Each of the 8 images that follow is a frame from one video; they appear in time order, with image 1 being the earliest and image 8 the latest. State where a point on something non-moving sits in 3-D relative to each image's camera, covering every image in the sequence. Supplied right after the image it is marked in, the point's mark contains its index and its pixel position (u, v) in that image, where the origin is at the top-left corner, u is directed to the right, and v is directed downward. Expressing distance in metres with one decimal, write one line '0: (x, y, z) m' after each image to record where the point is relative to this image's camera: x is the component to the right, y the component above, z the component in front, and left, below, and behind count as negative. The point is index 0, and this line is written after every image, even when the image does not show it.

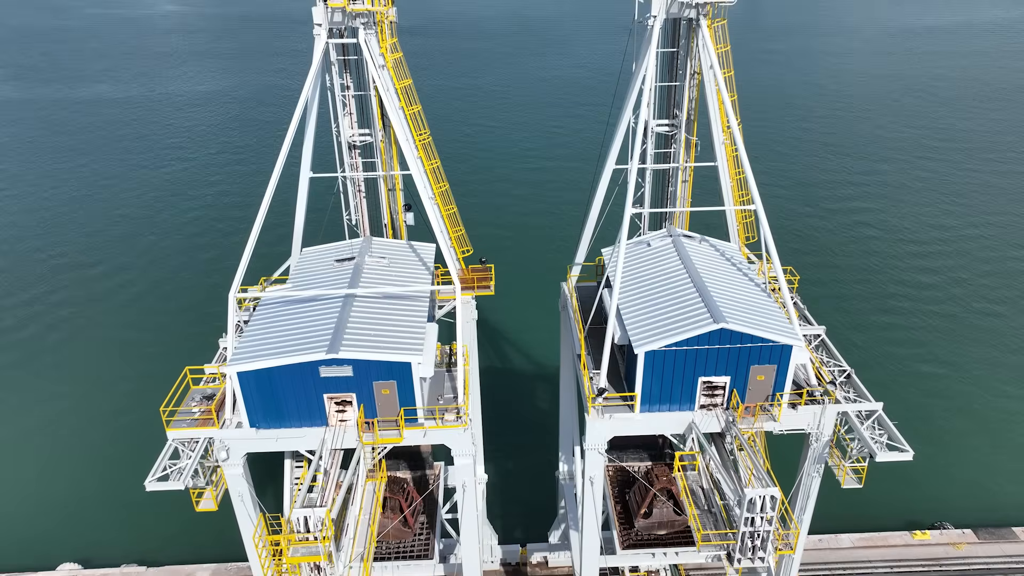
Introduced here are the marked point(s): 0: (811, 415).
0: (+7.2, -3.0, +17.3) m
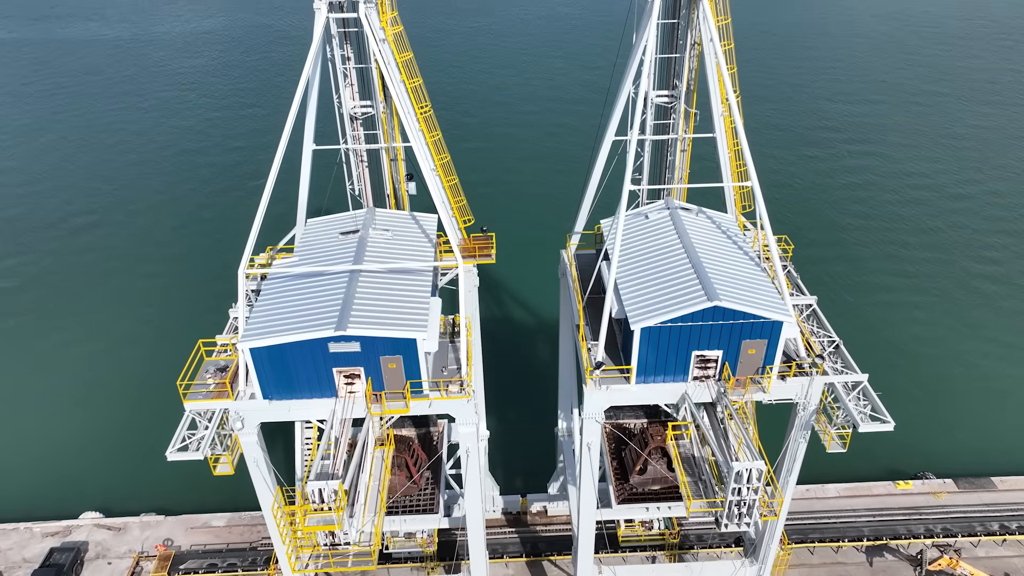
0: (+7.2, -2.4, +18.1) m
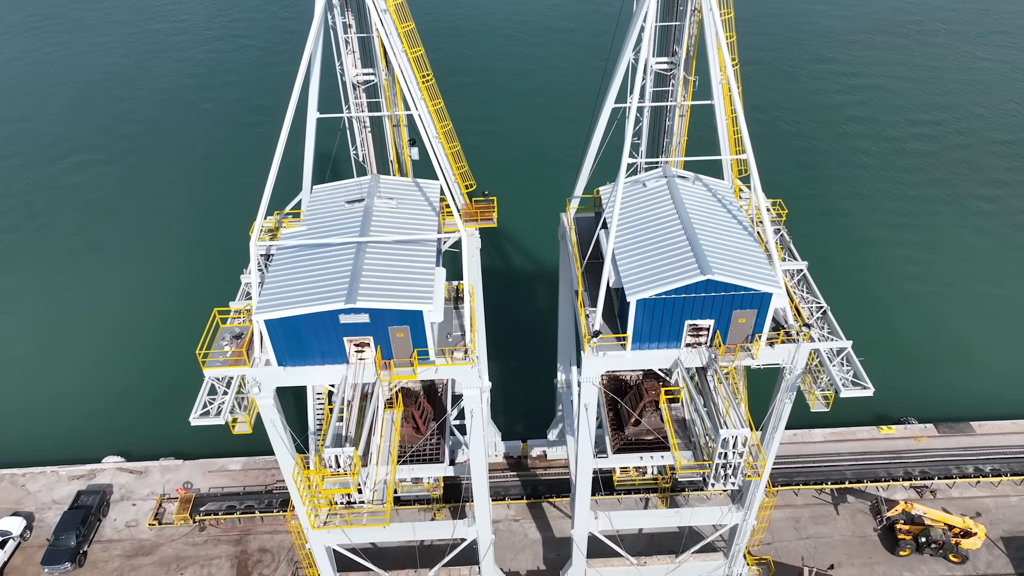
0: (+7.3, -1.7, +19.1) m
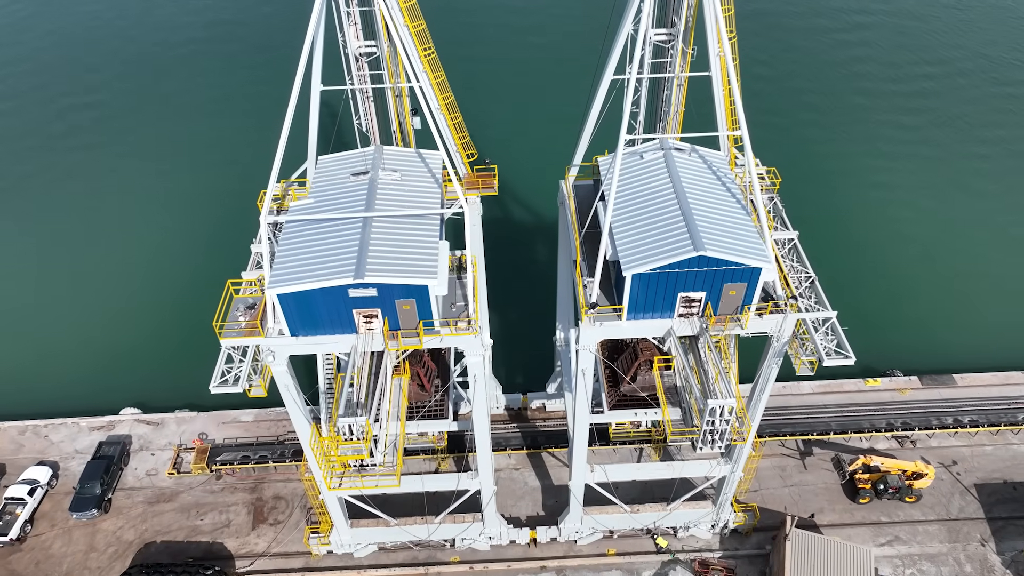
0: (+7.3, -0.9, +20.1) m
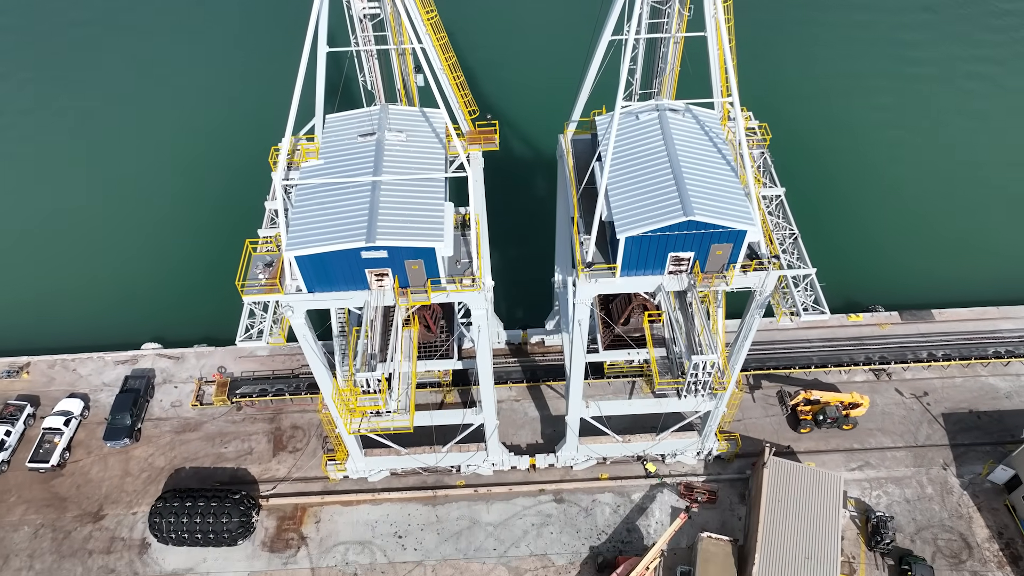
0: (+7.3, +0.3, +21.6) m
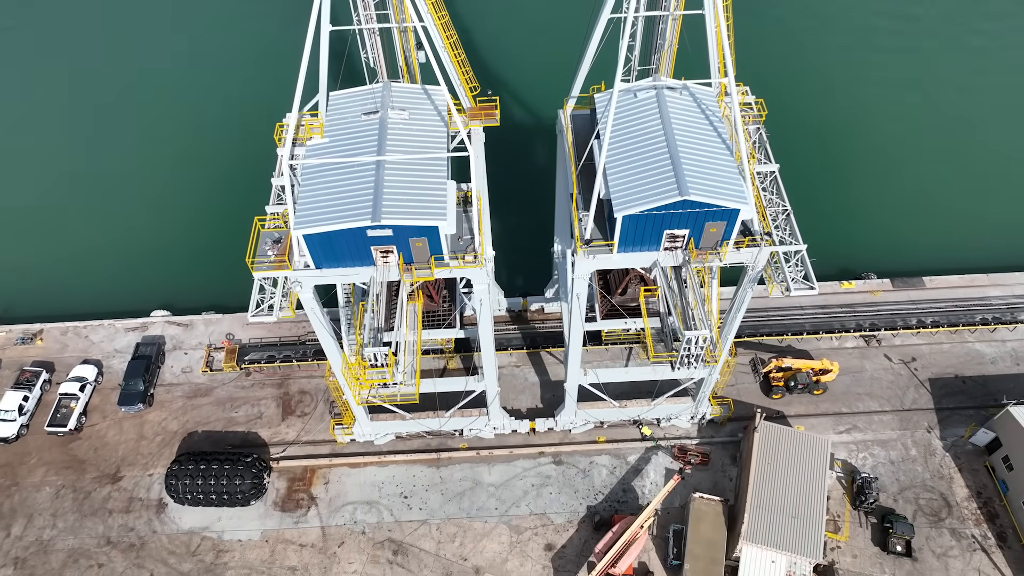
0: (+7.4, +1.1, +22.3) m
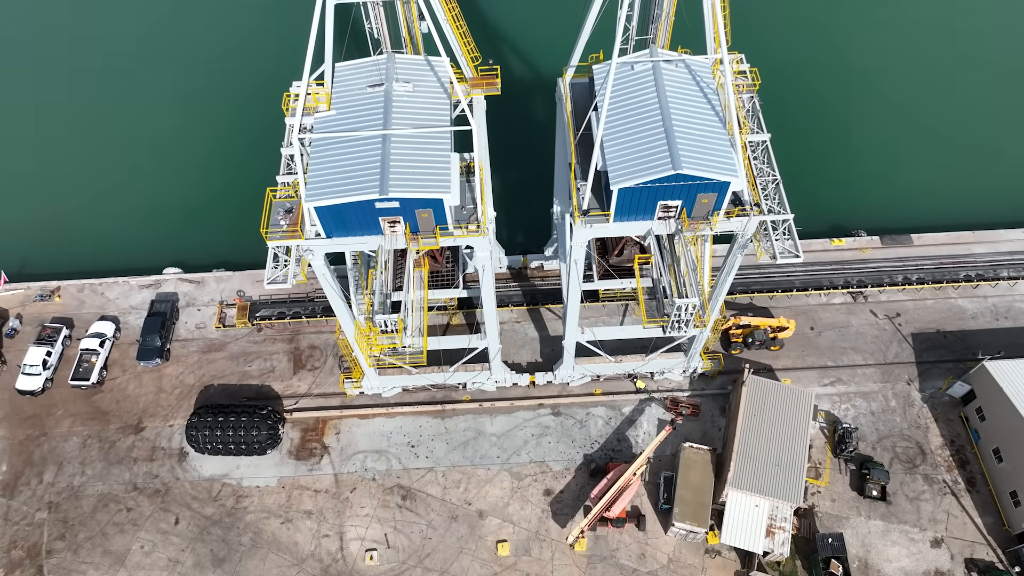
0: (+7.4, +2.1, +23.4) m
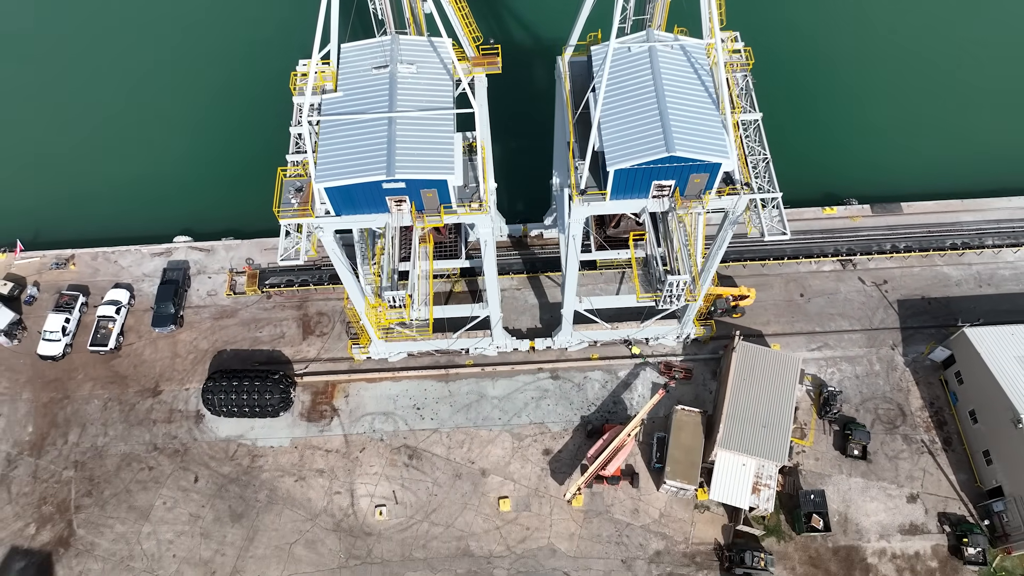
0: (+7.4, +3.0, +24.5) m
